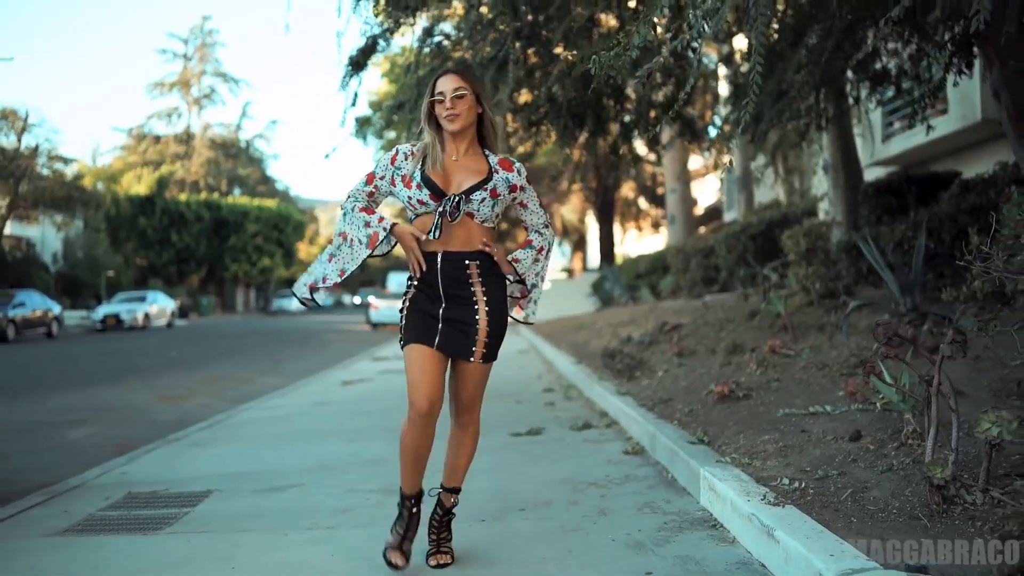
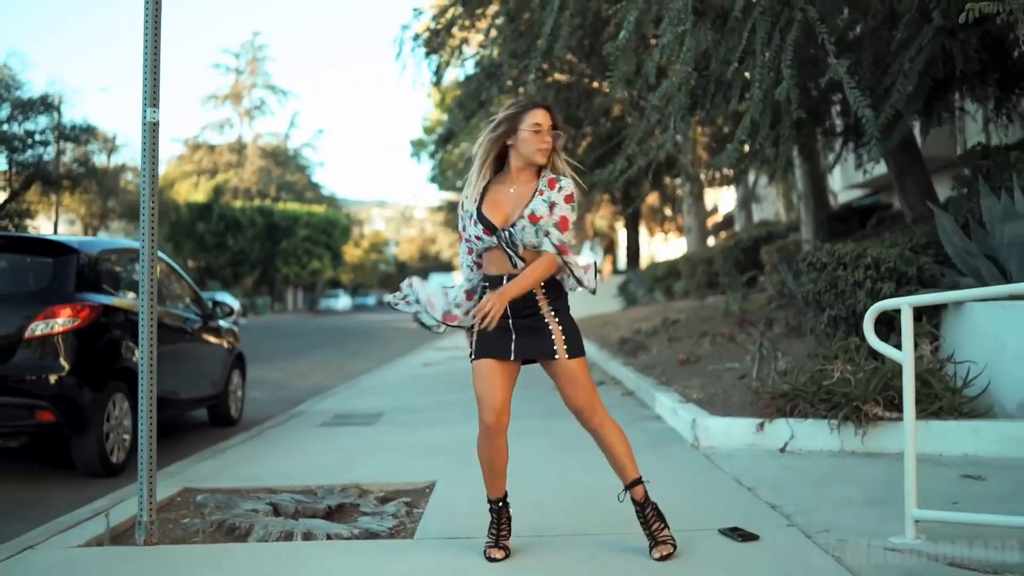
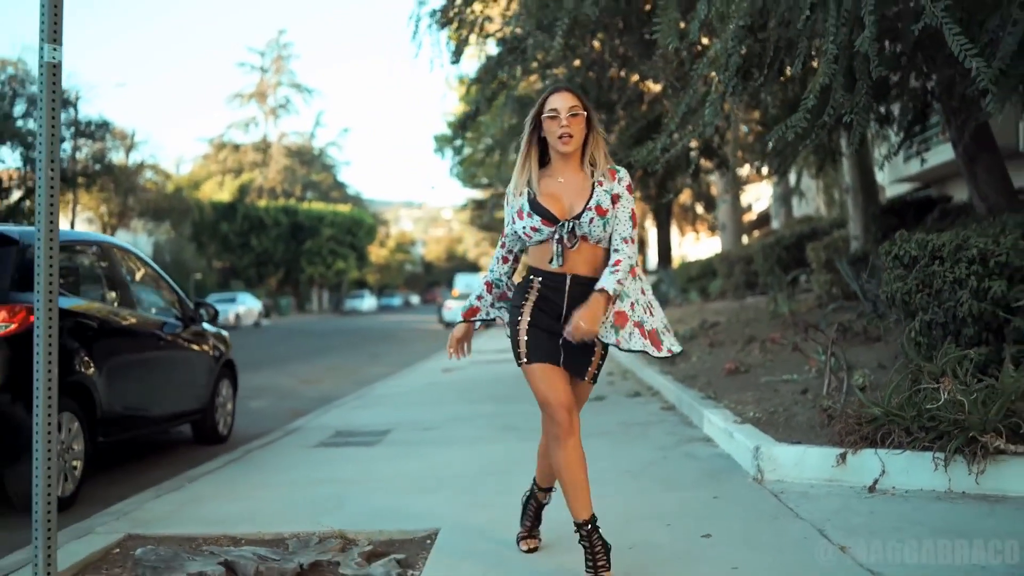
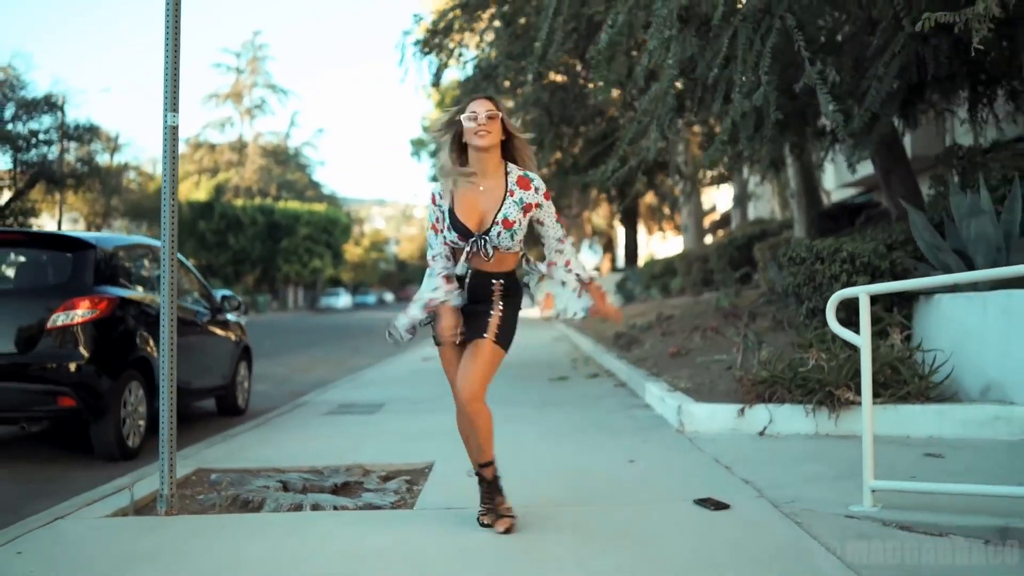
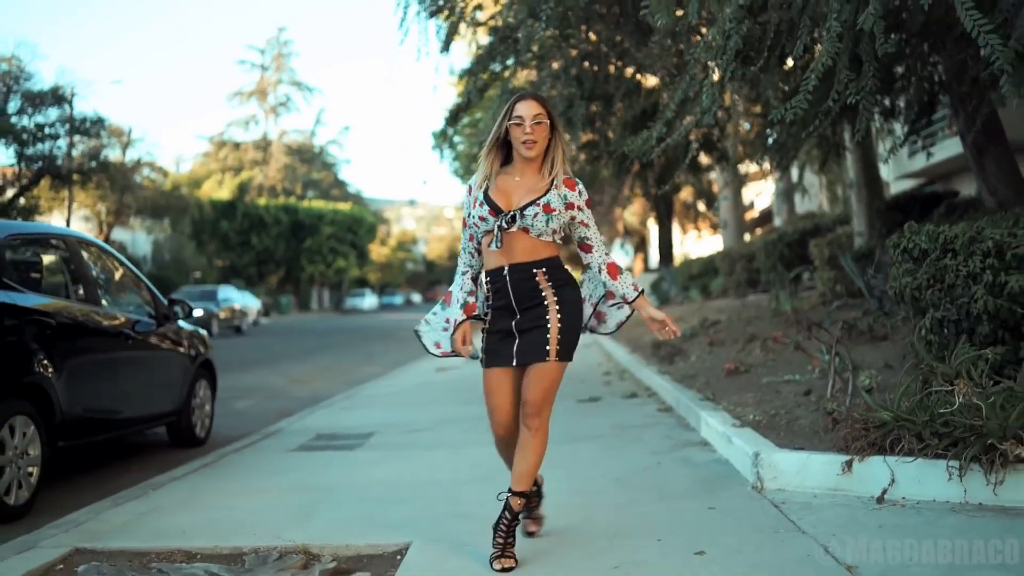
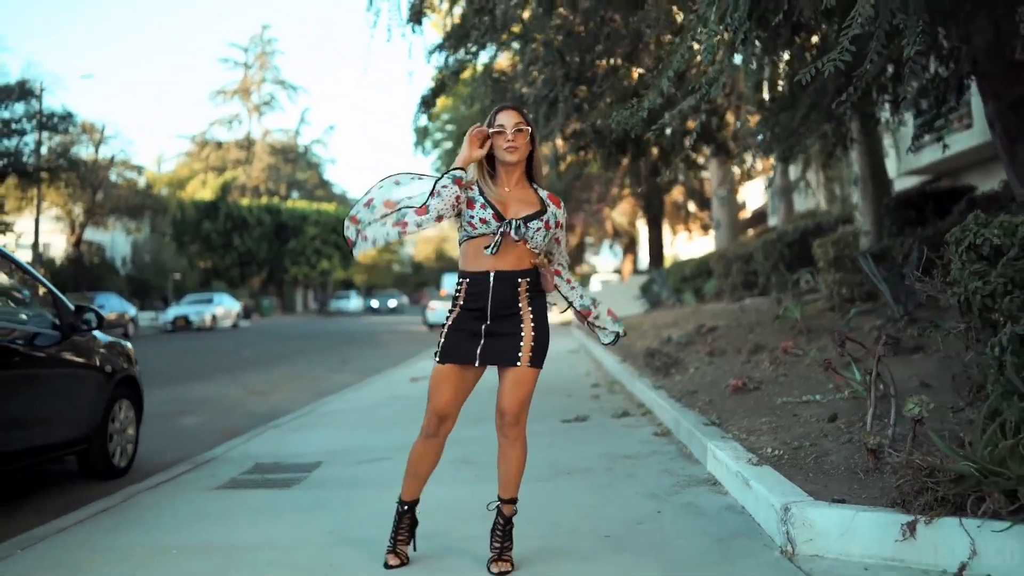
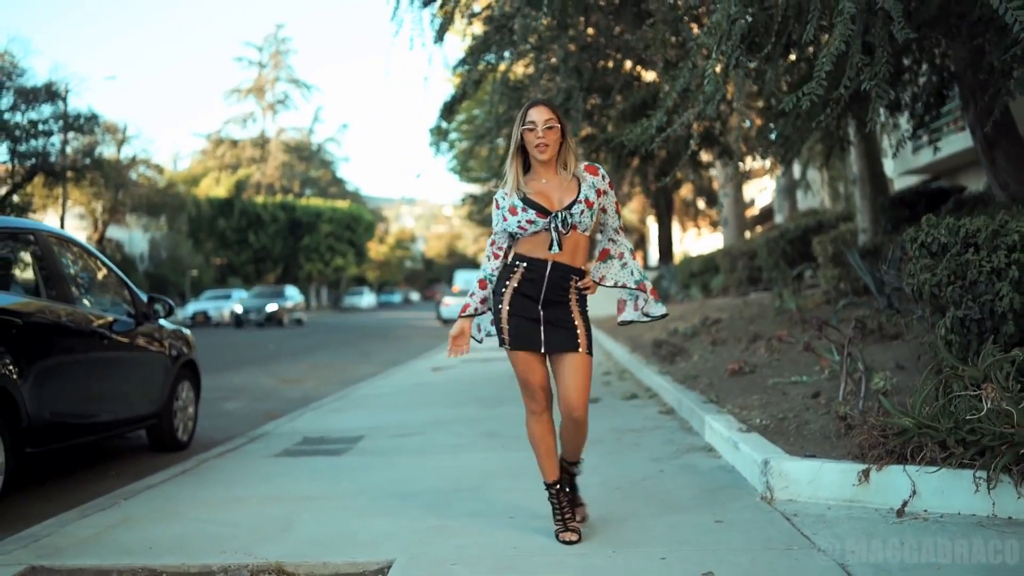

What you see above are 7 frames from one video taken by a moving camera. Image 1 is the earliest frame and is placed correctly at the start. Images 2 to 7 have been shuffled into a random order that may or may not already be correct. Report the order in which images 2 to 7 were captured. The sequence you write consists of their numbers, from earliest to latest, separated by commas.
6, 7, 5, 3, 2, 4
